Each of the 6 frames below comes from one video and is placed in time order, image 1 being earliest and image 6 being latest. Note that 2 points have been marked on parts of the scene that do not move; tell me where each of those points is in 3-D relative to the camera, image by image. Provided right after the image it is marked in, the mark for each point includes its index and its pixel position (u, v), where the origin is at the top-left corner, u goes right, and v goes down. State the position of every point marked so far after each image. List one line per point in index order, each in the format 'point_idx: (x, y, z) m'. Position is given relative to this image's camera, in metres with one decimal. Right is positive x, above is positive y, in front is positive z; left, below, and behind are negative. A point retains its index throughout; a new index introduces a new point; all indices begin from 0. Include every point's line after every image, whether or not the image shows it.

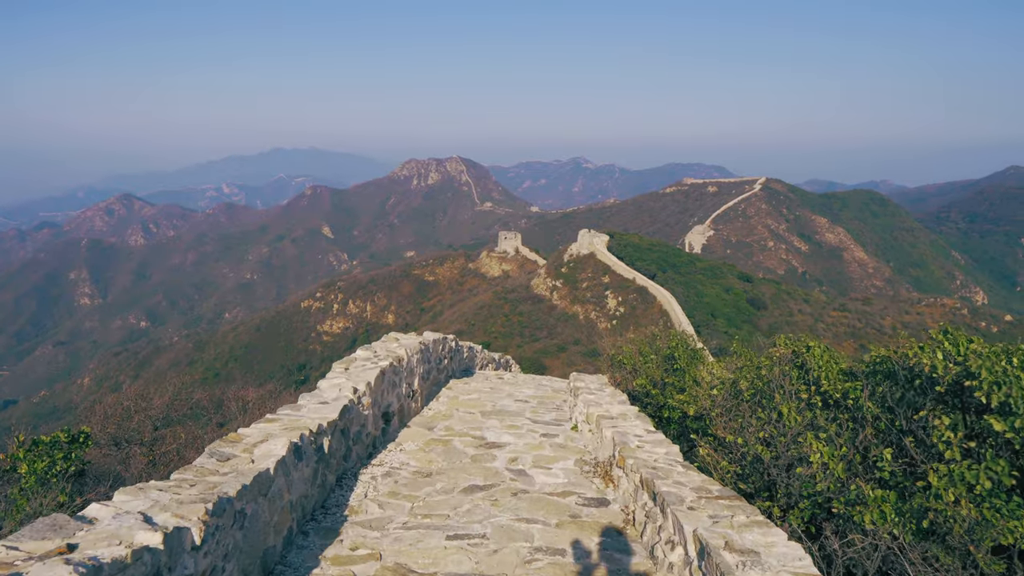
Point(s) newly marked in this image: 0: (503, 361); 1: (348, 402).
0: (-0.2, -1.8, +13.3) m
1: (-1.2, -0.8, +4.0) m
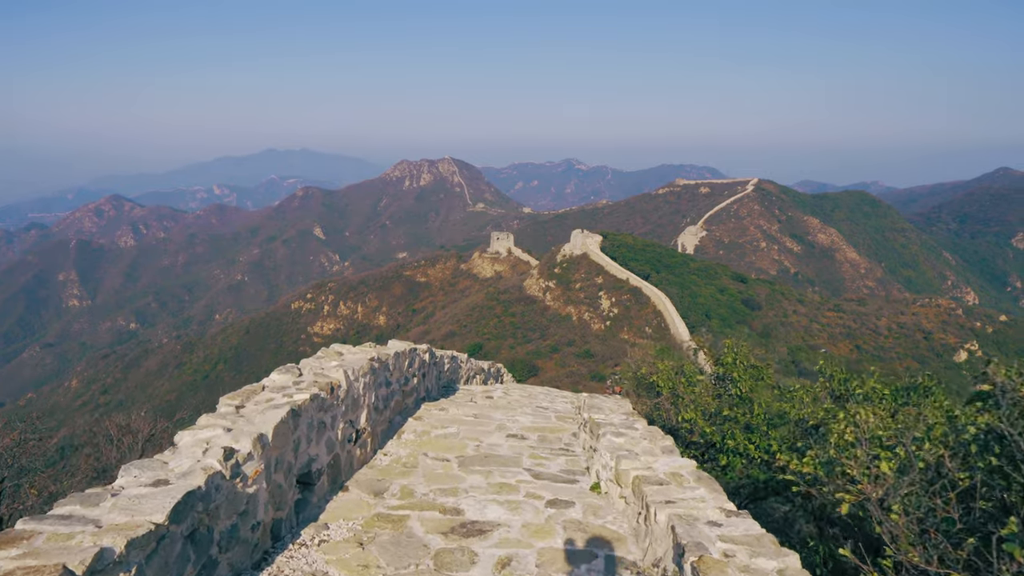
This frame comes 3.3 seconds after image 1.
0: (-0.4, -1.7, +11.5) m
1: (-1.2, -0.8, +2.2) m
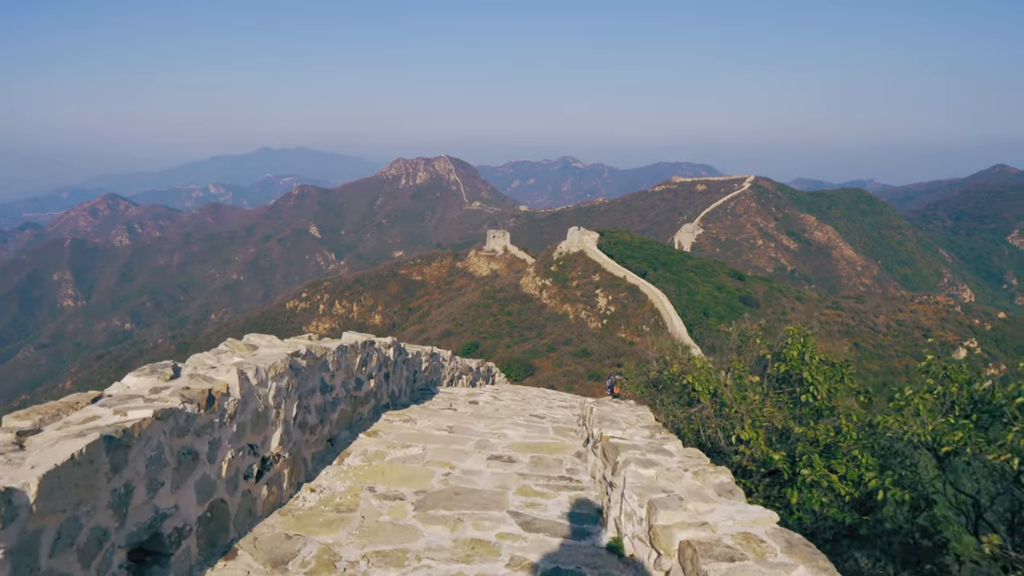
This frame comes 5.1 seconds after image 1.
0: (-0.5, -1.5, +10.3) m
1: (-1.3, -0.6, +1.0) m
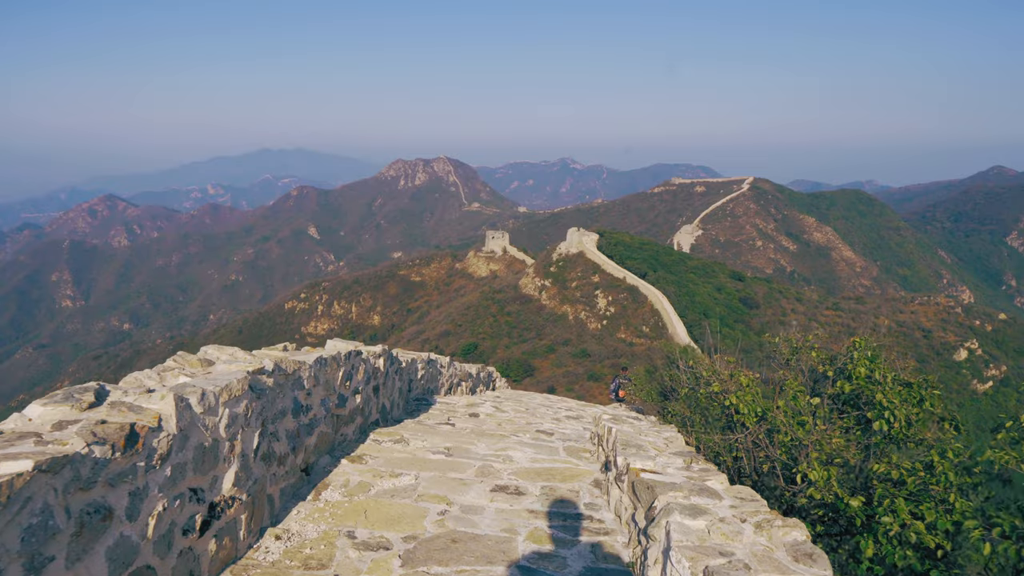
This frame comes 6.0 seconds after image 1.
0: (-0.5, -1.6, +9.8) m
1: (-1.3, -0.6, +0.5) m
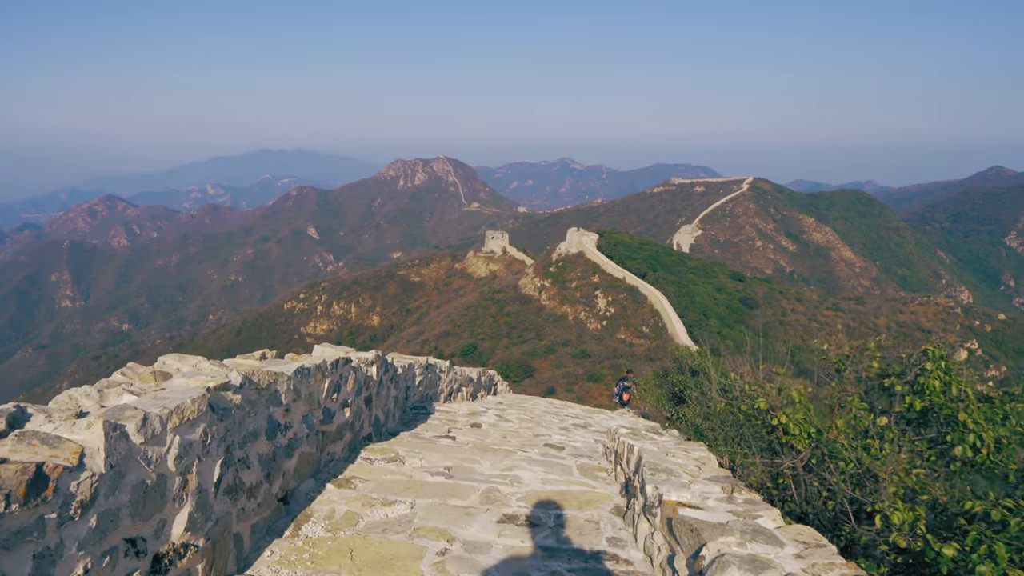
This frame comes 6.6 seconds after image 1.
0: (-0.5, -1.6, +9.4) m
1: (-1.2, -0.6, +0.1) m
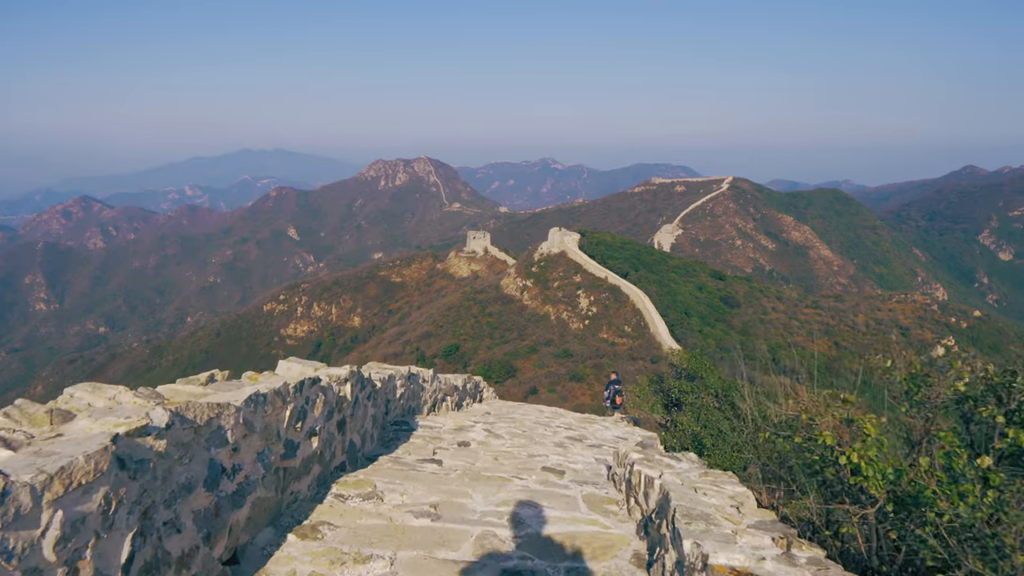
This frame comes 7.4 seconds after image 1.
0: (-0.7, -1.6, +8.9) m
1: (-1.1, -0.6, -0.5) m
